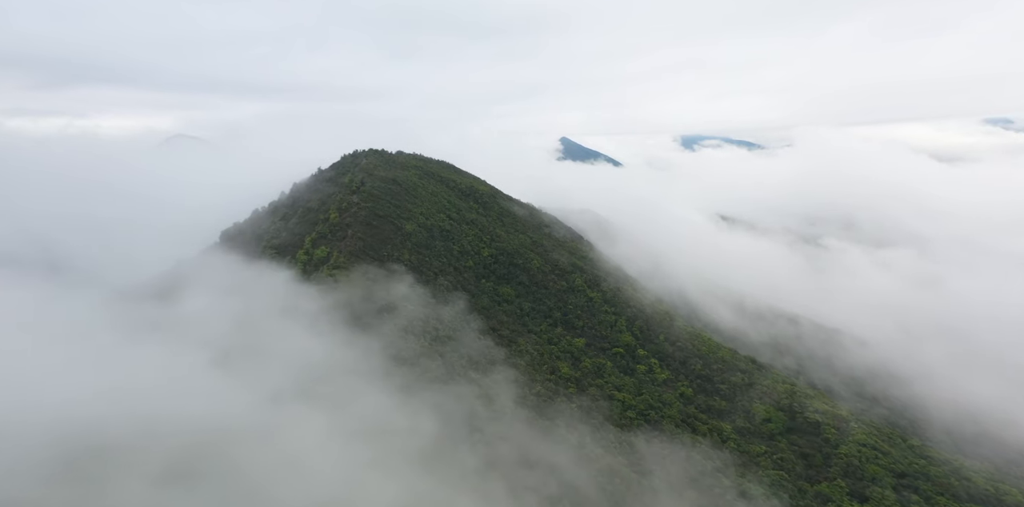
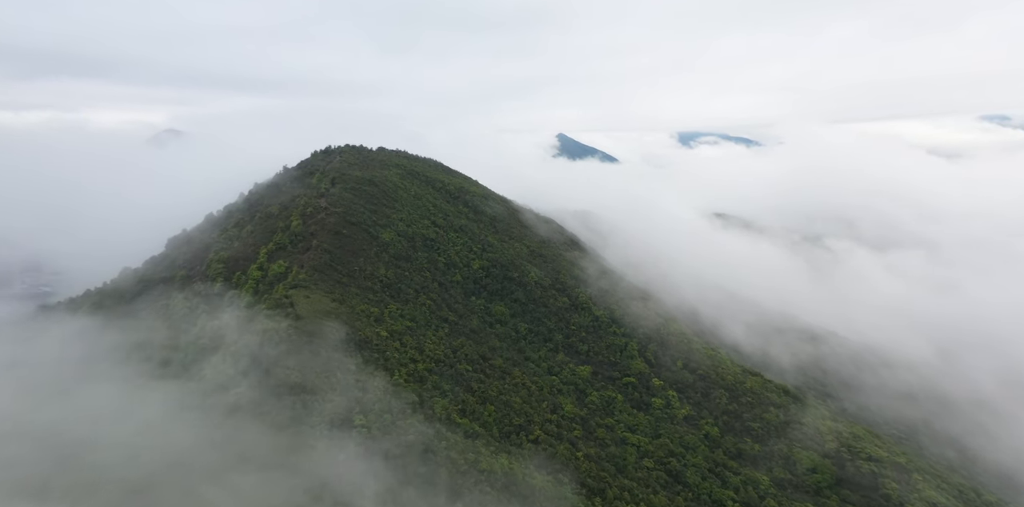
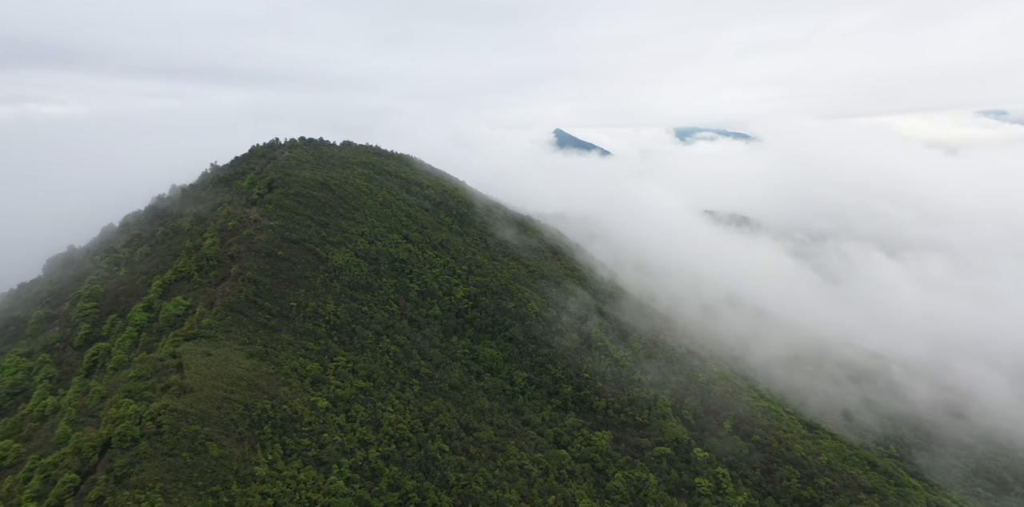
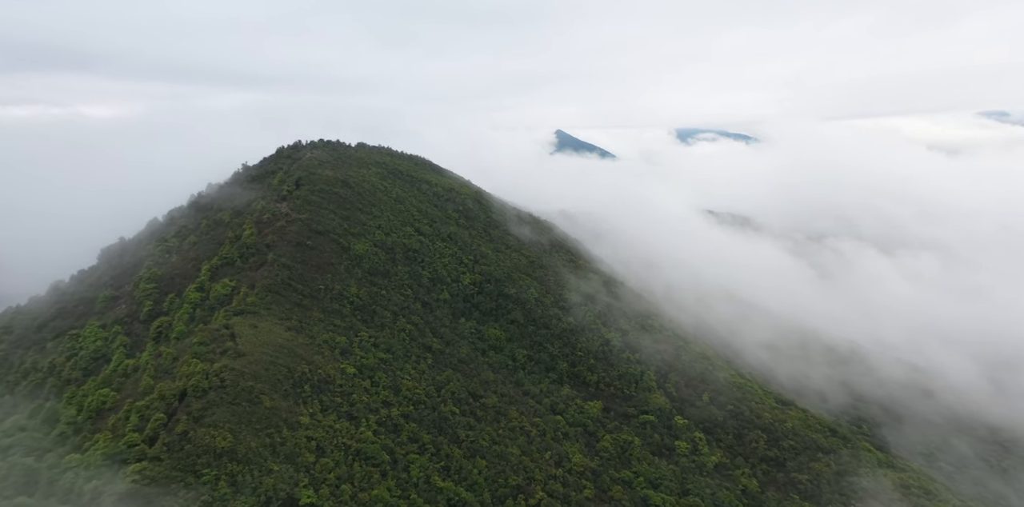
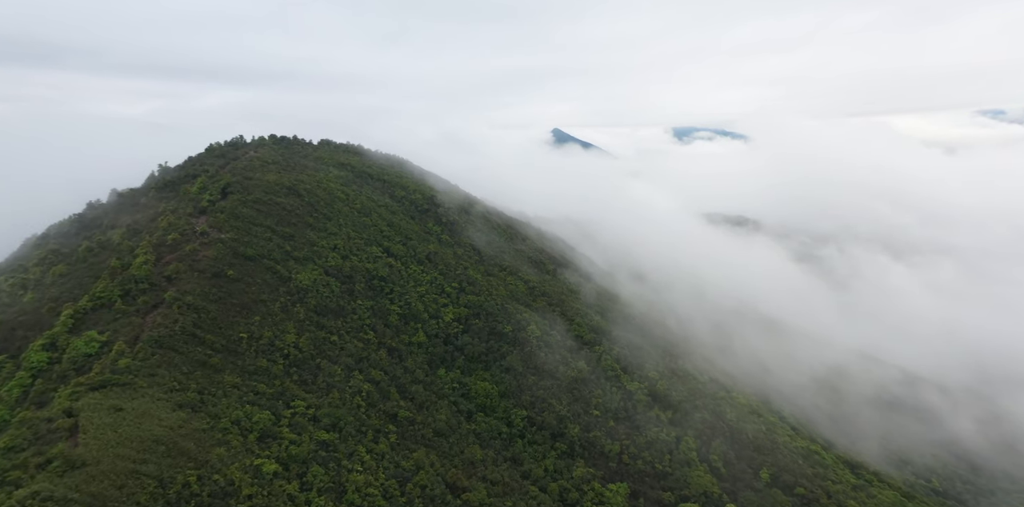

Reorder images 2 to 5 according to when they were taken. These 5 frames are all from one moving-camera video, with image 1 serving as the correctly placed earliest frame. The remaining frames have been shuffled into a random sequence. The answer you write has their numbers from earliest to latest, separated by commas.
2, 4, 3, 5
